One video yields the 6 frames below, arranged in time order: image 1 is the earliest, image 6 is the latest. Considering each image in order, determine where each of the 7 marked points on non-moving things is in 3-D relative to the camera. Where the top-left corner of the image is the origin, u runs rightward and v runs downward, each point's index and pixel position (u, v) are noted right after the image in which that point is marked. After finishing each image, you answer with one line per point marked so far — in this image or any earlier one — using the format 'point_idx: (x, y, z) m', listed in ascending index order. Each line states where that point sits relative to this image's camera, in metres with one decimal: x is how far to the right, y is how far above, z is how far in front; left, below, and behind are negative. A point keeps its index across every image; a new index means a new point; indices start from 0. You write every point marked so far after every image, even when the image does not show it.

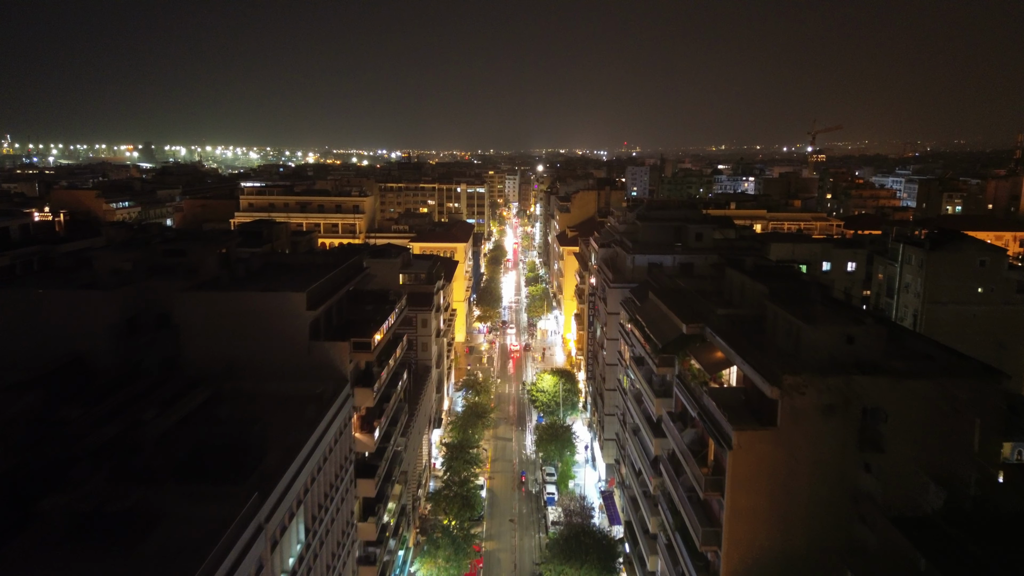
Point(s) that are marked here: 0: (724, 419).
0: (+7.0, -4.3, +19.6) m
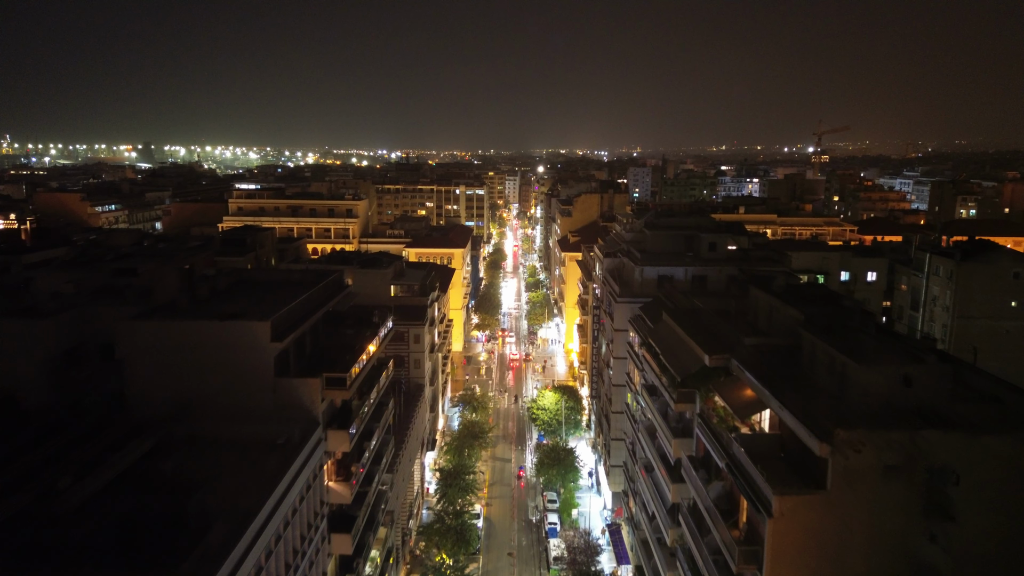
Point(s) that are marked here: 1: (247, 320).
0: (+6.9, -5.3, +16.5) m
1: (-8.7, -1.1, +19.5) m
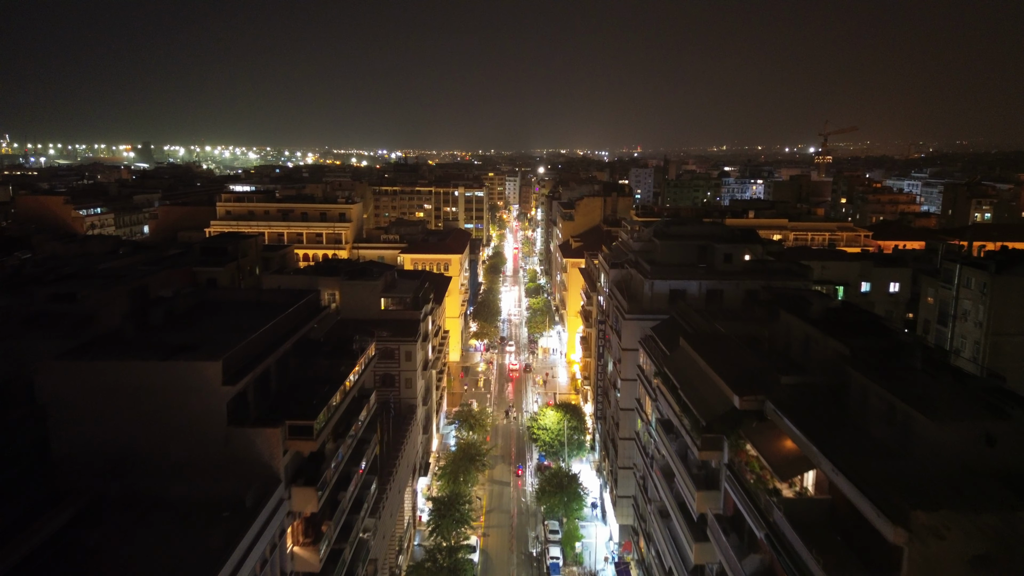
0: (+6.8, -6.2, +13.4) m
1: (-8.7, -2.0, +16.4) m
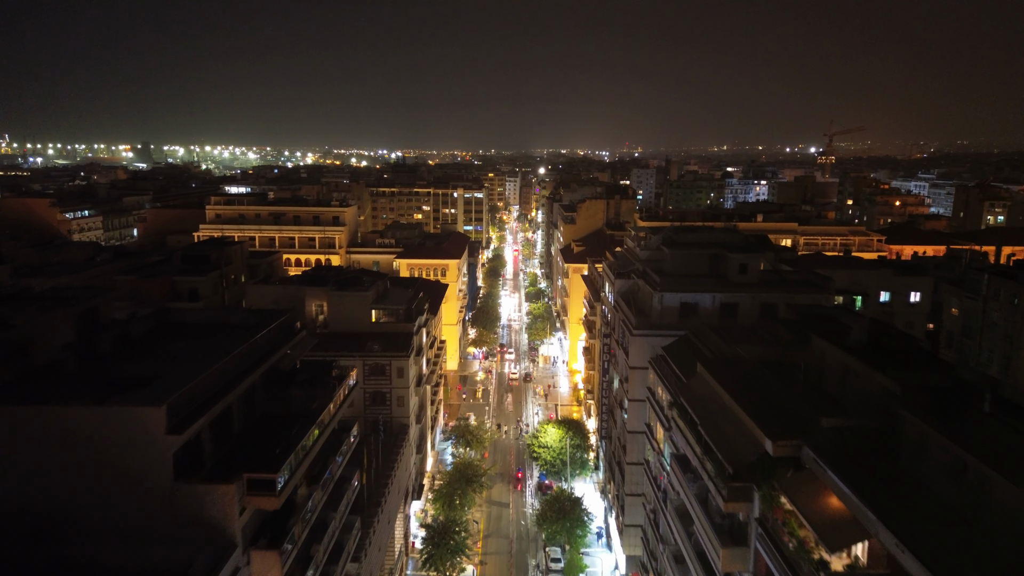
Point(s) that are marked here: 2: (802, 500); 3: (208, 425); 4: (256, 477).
0: (+6.7, -6.9, +10.9) m
1: (-8.8, -2.7, +13.9) m
2: (+7.1, -5.2, +14.6) m
3: (-7.9, -3.6, +15.6) m
4: (-6.3, -4.6, +14.8) m
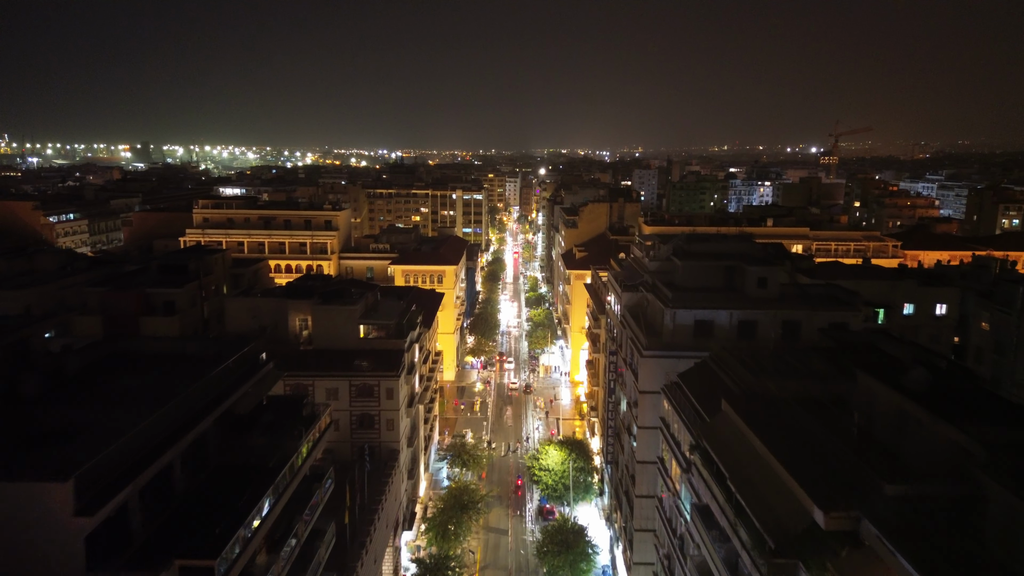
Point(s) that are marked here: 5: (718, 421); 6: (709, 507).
0: (+6.6, -7.7, +8.1) m
1: (-8.9, -3.5, +11.1) m
2: (+7.0, -6.0, +11.8) m
3: (-8.0, -4.4, +12.8) m
4: (-6.4, -5.5, +12.0) m
5: (+6.6, -4.3, +18.9) m
6: (+6.1, -6.8, +18.6) m
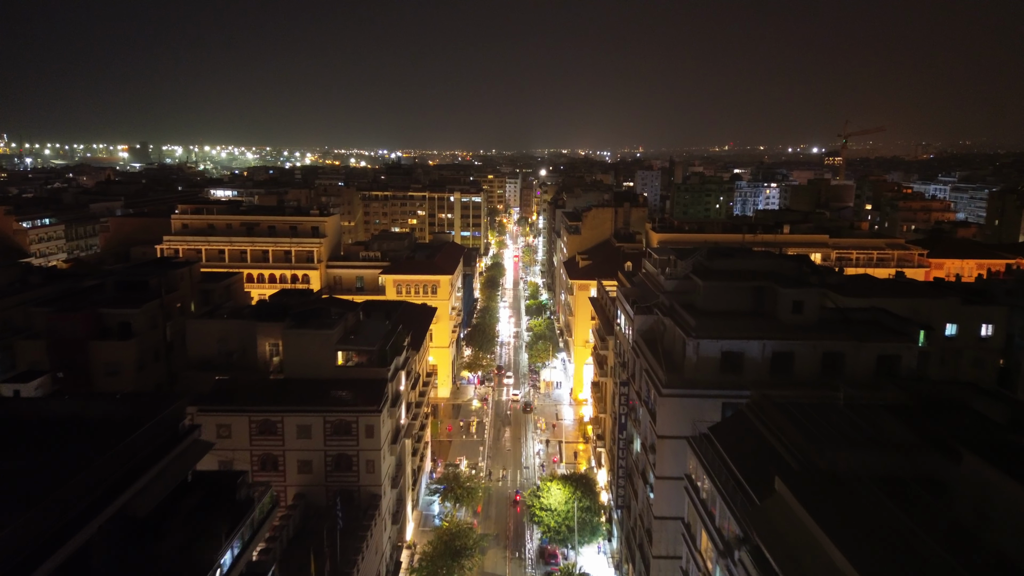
0: (+6.5, -8.9, +3.9) m
1: (-9.0, -4.7, +6.9) m
2: (+6.9, -7.2, +7.6) m
3: (-8.1, -5.5, +8.6) m
4: (-6.5, -6.6, +7.8) m
5: (+6.4, -5.4, +14.7) m
6: (+6.0, -7.9, +14.4) m
